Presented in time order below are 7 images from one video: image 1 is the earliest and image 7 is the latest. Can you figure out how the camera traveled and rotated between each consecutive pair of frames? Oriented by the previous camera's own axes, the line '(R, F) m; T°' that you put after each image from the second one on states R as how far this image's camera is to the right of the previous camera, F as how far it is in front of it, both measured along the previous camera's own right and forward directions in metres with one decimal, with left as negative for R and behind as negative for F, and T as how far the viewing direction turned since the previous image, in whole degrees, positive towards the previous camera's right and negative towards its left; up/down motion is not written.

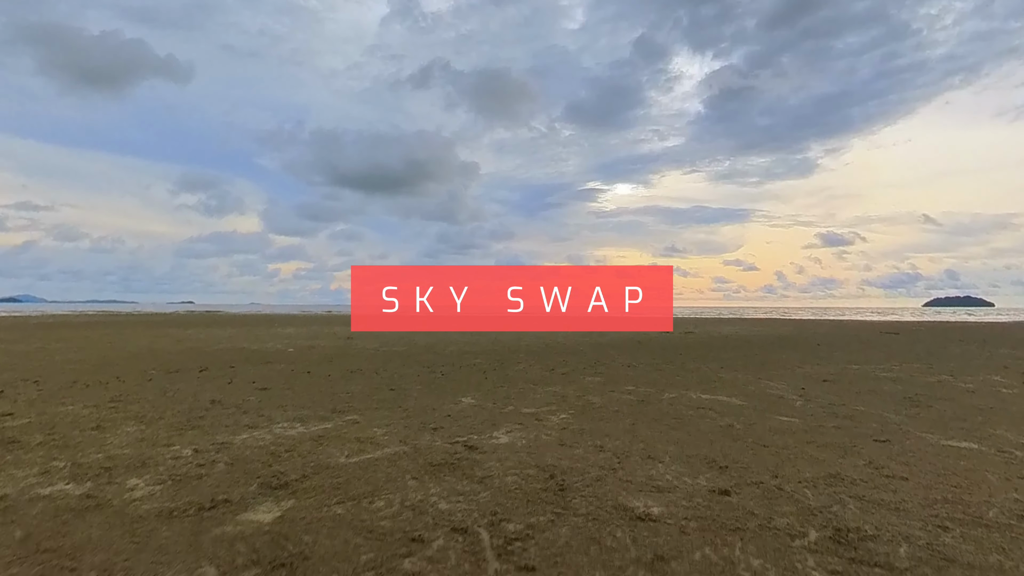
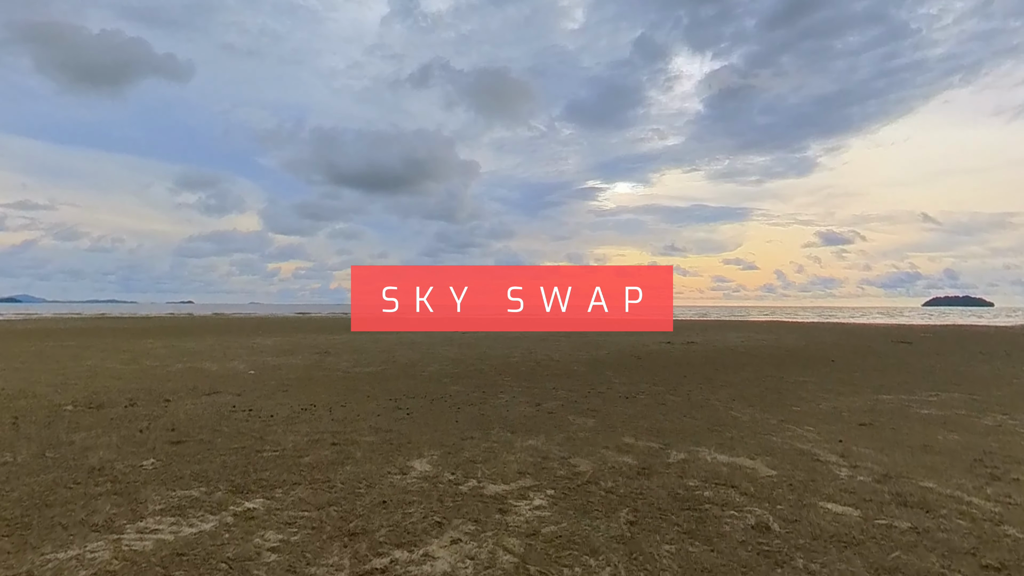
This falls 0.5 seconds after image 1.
(+0.1, +0.8) m; 0°
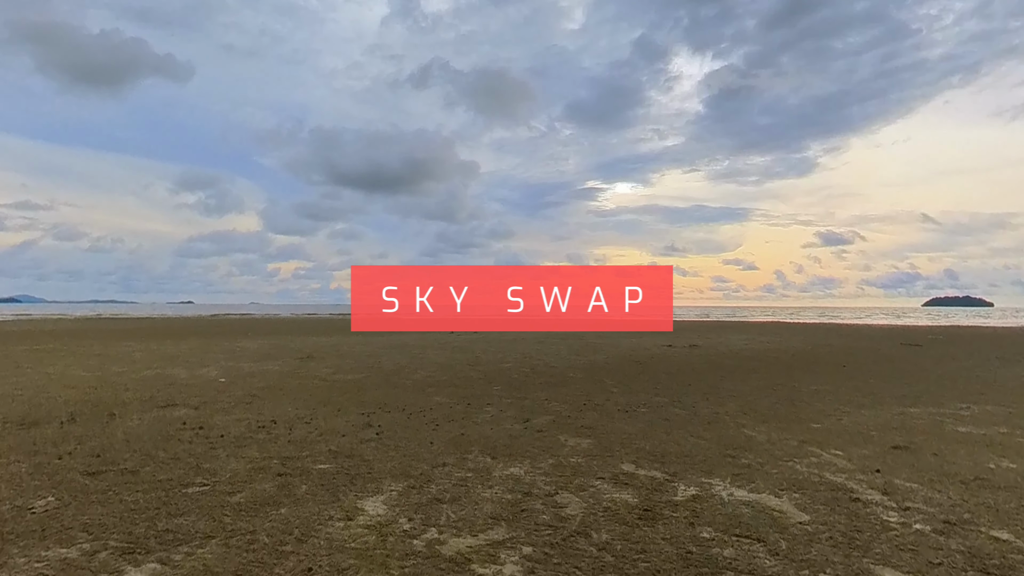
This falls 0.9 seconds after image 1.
(+0.1, +0.5) m; 0°
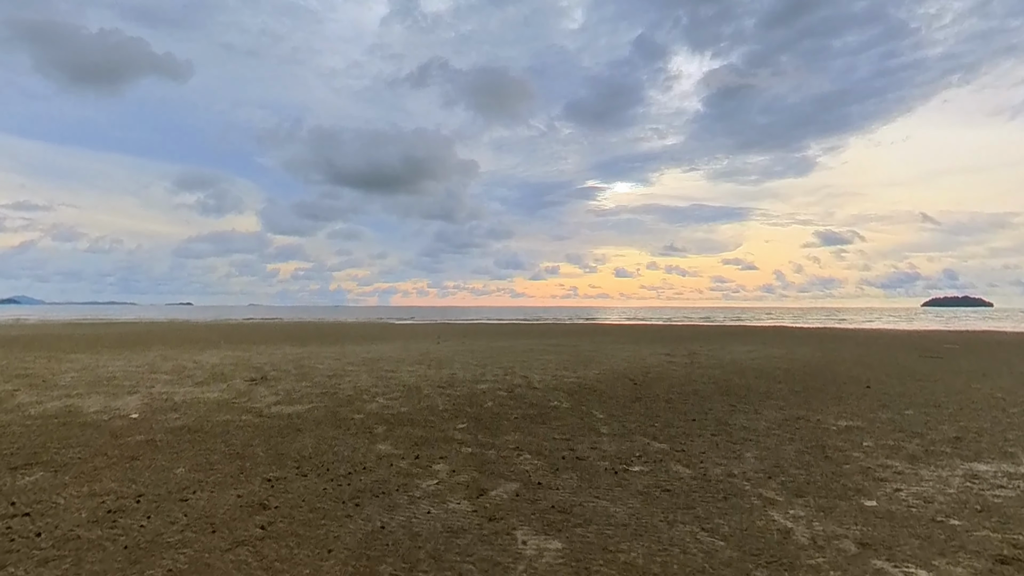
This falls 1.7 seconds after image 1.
(+0.2, +1.1) m; 0°
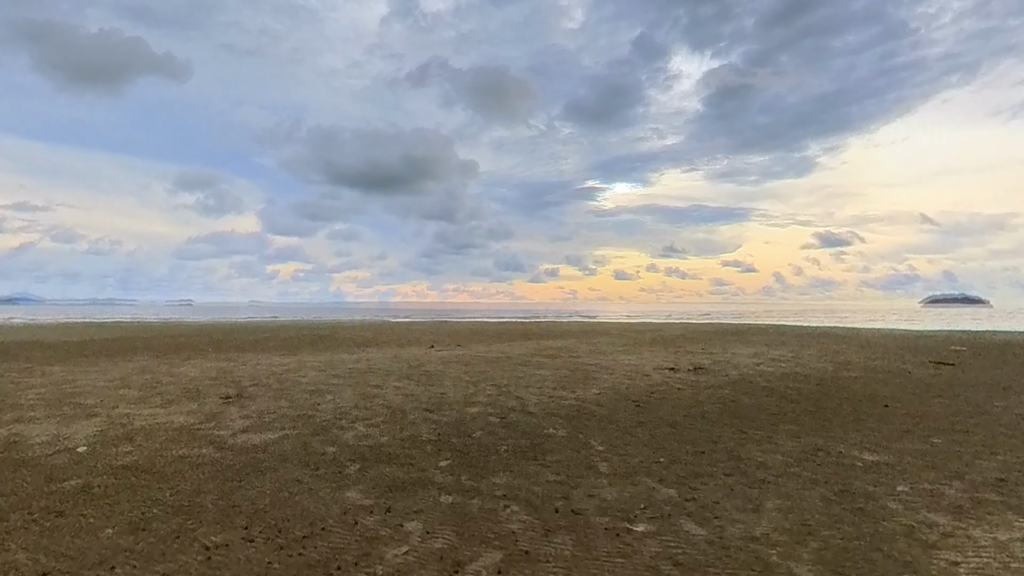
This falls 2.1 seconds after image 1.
(+0.1, +0.5) m; 0°
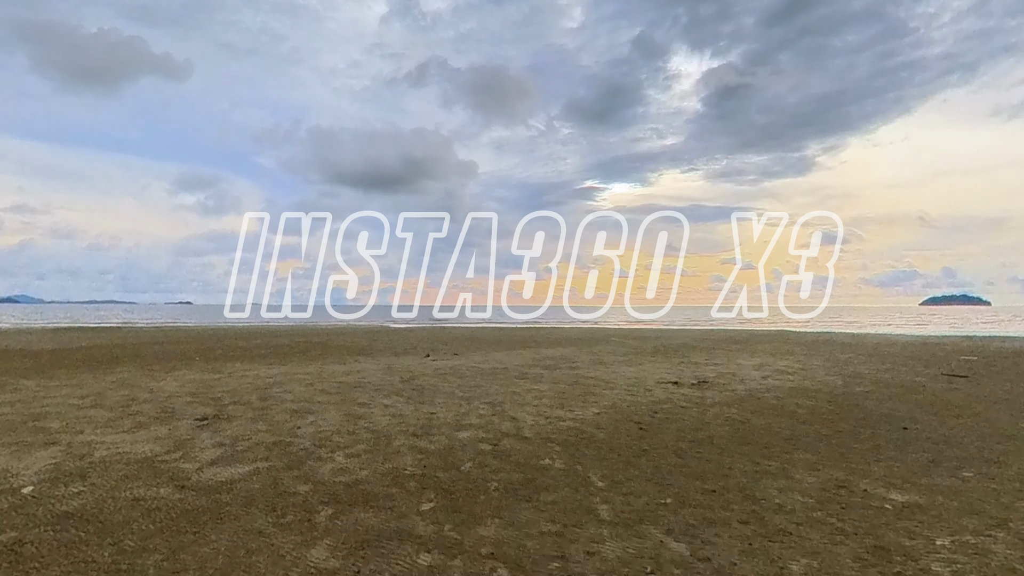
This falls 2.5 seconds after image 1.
(+0.1, +0.5) m; 0°
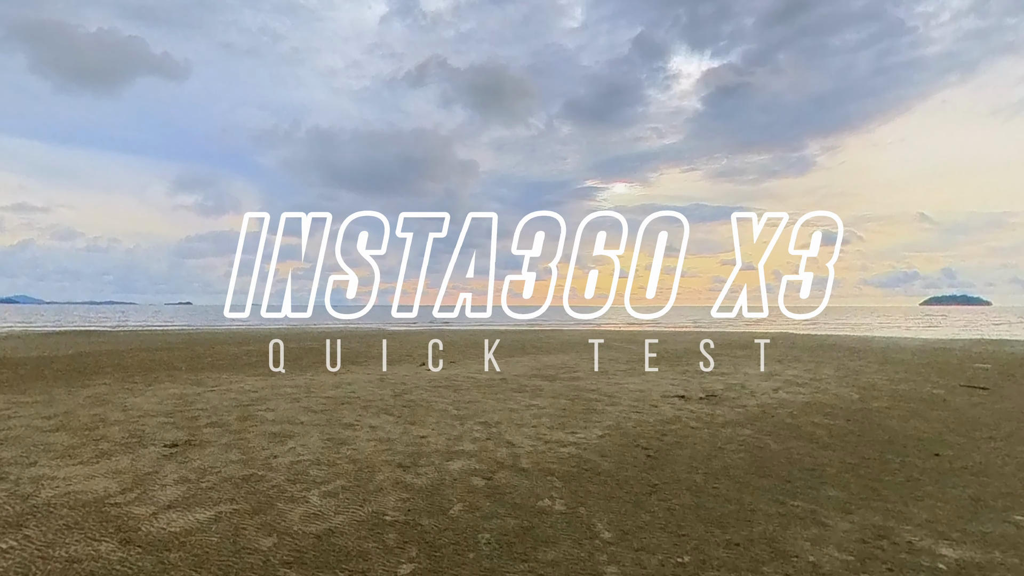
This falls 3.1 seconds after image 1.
(0.0, +0.6) m; 0°
